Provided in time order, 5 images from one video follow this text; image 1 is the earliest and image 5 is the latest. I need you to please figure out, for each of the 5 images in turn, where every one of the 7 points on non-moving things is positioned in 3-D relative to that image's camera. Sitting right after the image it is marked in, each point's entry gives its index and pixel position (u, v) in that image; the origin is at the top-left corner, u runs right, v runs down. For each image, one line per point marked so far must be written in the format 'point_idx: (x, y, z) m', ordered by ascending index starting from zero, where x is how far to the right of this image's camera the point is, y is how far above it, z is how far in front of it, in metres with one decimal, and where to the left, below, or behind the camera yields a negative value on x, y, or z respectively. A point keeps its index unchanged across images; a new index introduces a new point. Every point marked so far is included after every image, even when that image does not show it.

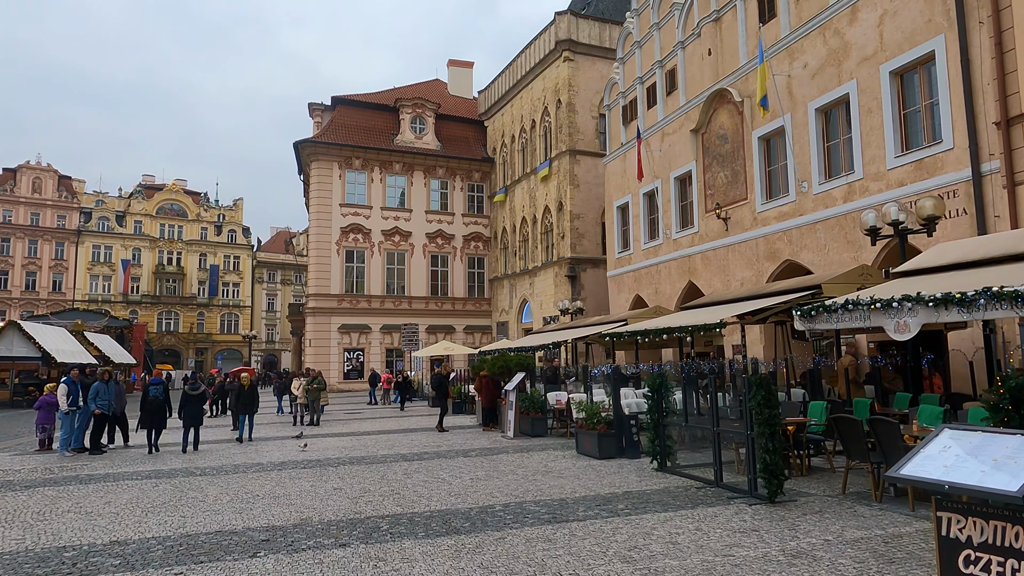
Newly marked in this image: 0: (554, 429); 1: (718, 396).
0: (+1.0, -3.1, +14.7) m
1: (+2.5, -1.3, +8.1) m
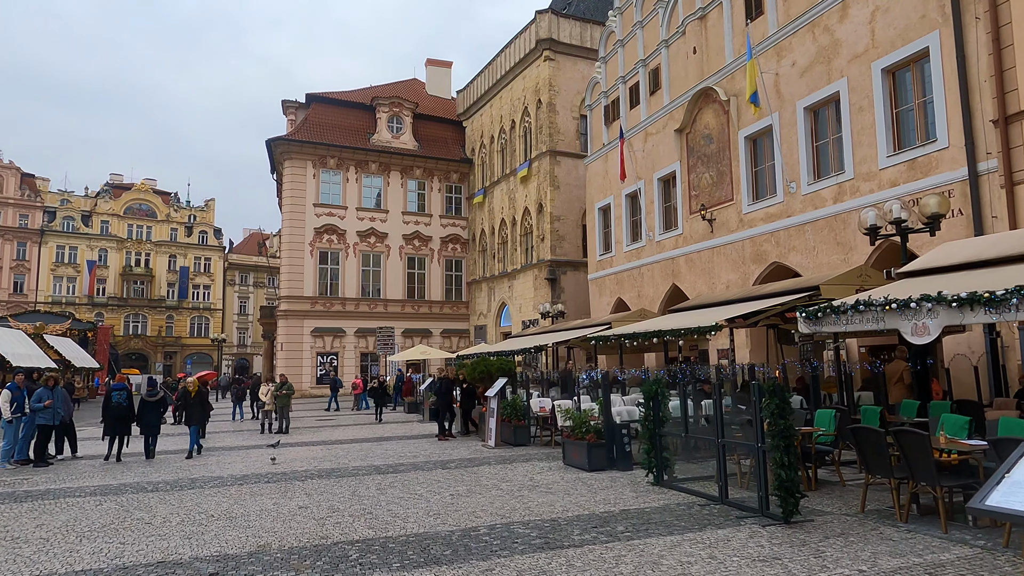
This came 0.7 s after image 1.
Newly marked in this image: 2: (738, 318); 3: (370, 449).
0: (+0.6, -3.2, +14.0) m
1: (+2.4, -1.3, +7.4) m
2: (+4.4, -0.6, +12.8) m
3: (-2.7, -3.2, +12.9) m
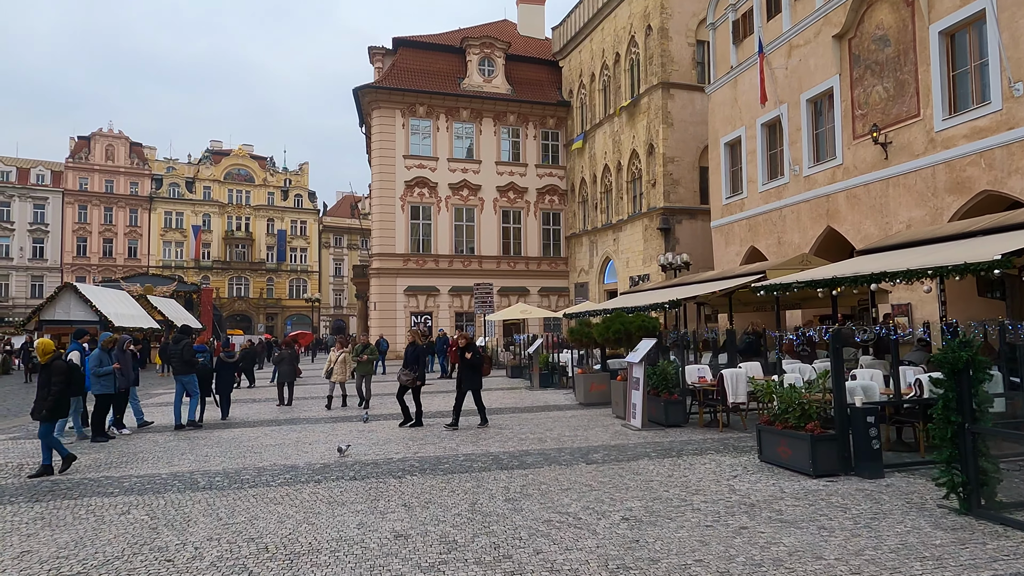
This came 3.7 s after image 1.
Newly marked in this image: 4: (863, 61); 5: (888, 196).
0: (+3.0, -2.1, +10.8) m
1: (+3.9, -0.6, +4.0) m
2: (+6.6, +0.5, +9.0) m
3: (-0.4, -2.2, +10.2) m
4: (+9.5, +6.2, +18.0) m
5: (+9.7, +2.4, +17.2) m
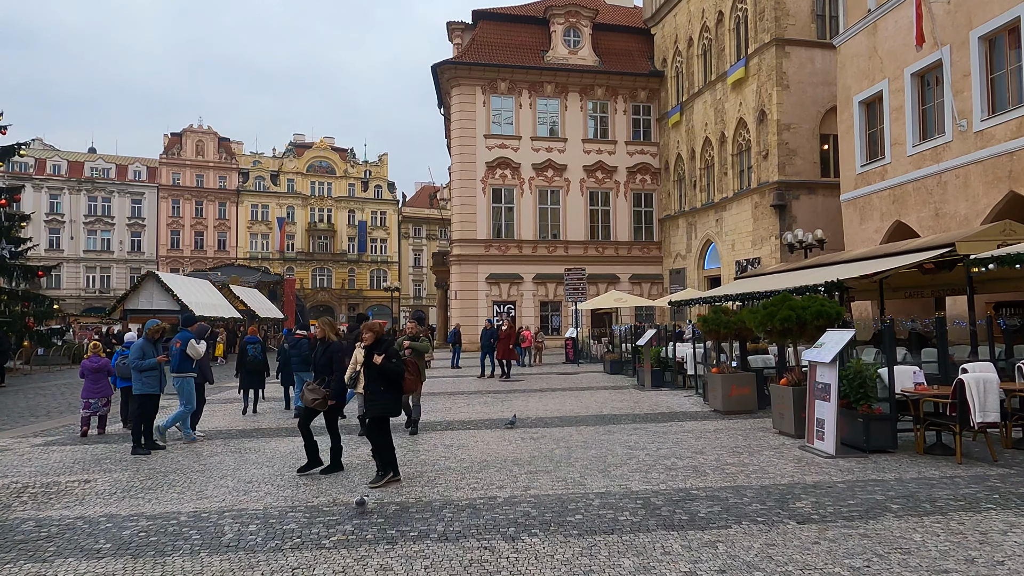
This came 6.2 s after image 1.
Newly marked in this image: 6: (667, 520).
0: (+4.6, -1.8, +7.9) m
1: (+4.7, -0.3, +1.0) m
2: (+7.9, +0.8, +5.7) m
3: (+1.1, -1.9, +7.7) m
4: (+11.9, +6.6, +14.2) m
5: (+12.0, +2.8, +13.4) m
6: (+1.1, -1.7, +5.1) m
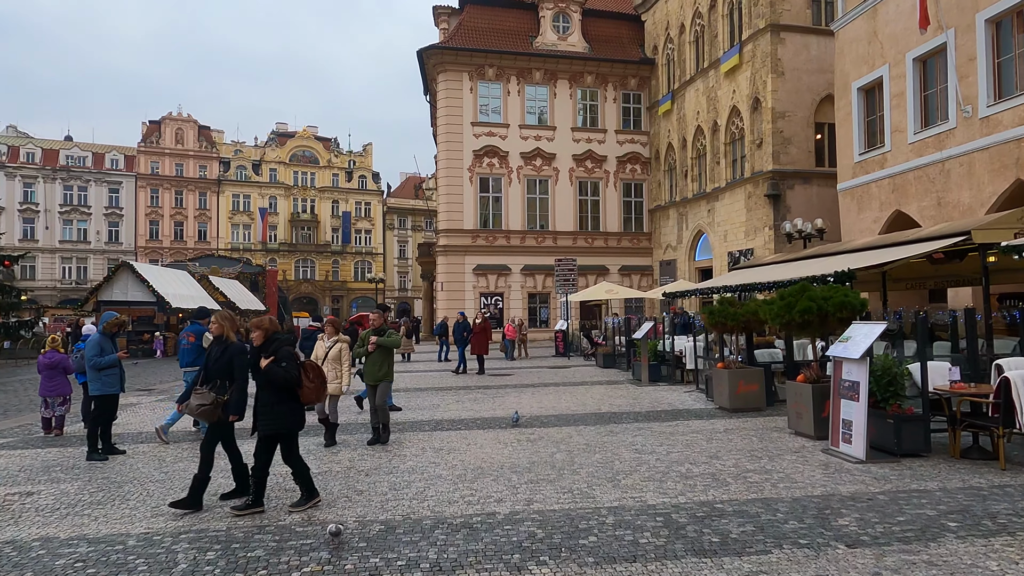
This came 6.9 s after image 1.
0: (+4.5, -1.6, +7.3) m
1: (+4.8, -0.3, +0.4) m
2: (+7.9, +0.9, +5.1) m
3: (+1.1, -1.7, +7.0) m
4: (+11.7, +6.8, +13.6) m
5: (+11.9, +3.0, +12.9) m
6: (+1.1, -1.7, +4.4) m
